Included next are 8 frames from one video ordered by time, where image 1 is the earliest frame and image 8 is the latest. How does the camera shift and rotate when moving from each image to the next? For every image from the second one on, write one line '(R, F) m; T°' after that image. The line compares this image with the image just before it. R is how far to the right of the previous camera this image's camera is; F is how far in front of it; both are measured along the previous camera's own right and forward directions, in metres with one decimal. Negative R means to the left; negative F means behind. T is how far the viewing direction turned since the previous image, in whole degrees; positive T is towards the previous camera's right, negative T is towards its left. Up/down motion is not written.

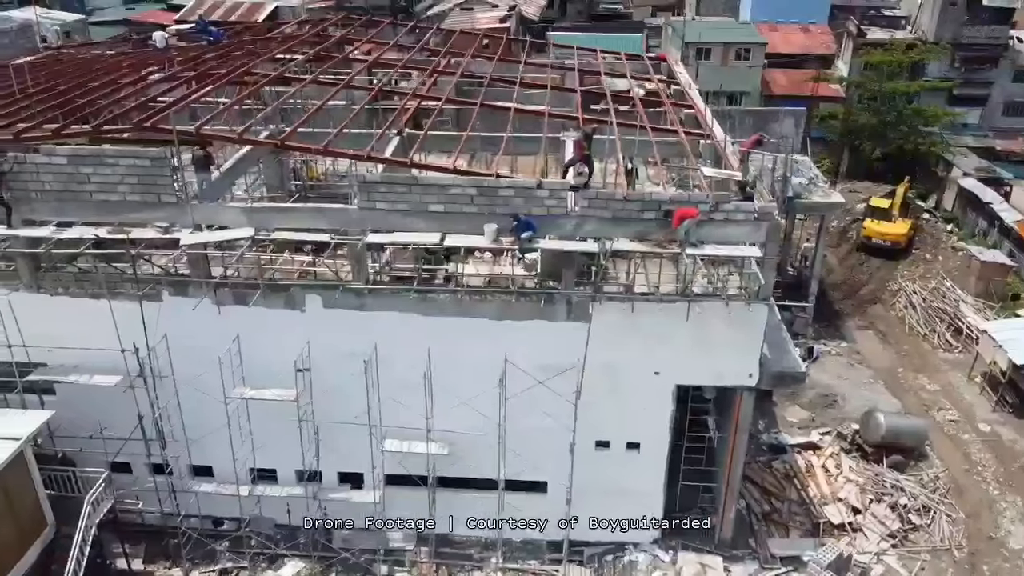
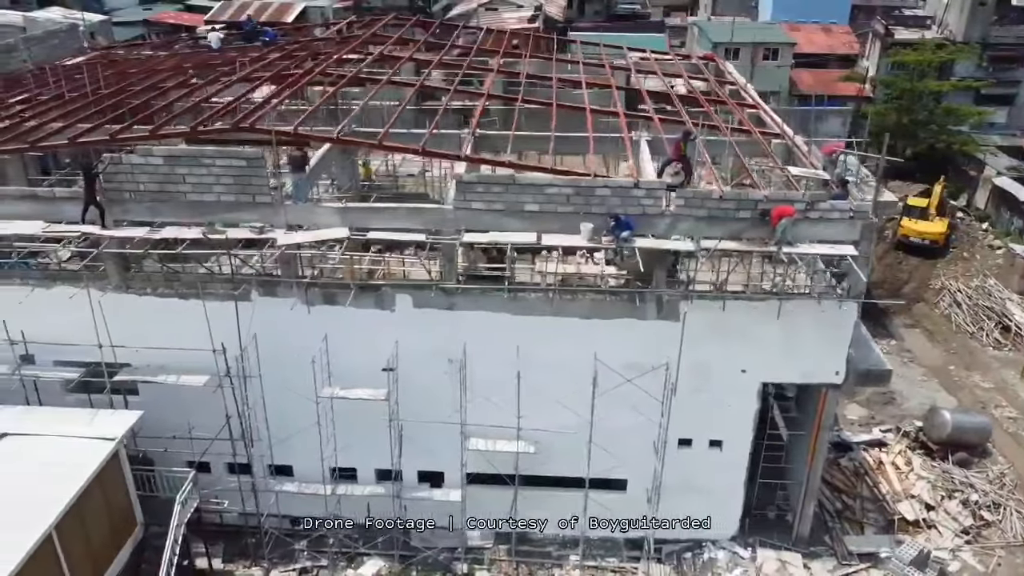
(-1.2, -0.1) m; 0°
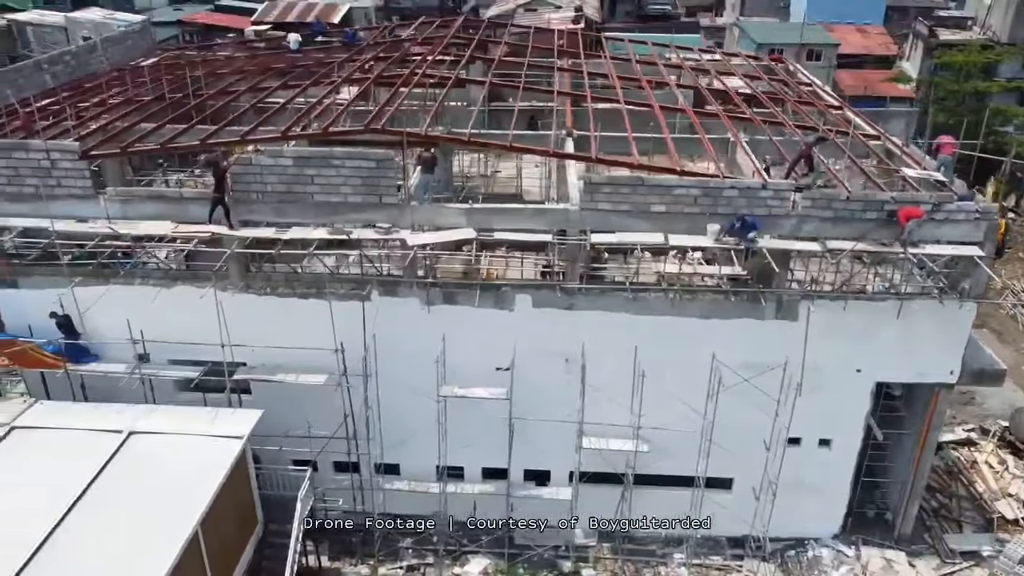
(-1.5, -0.1) m; 0°
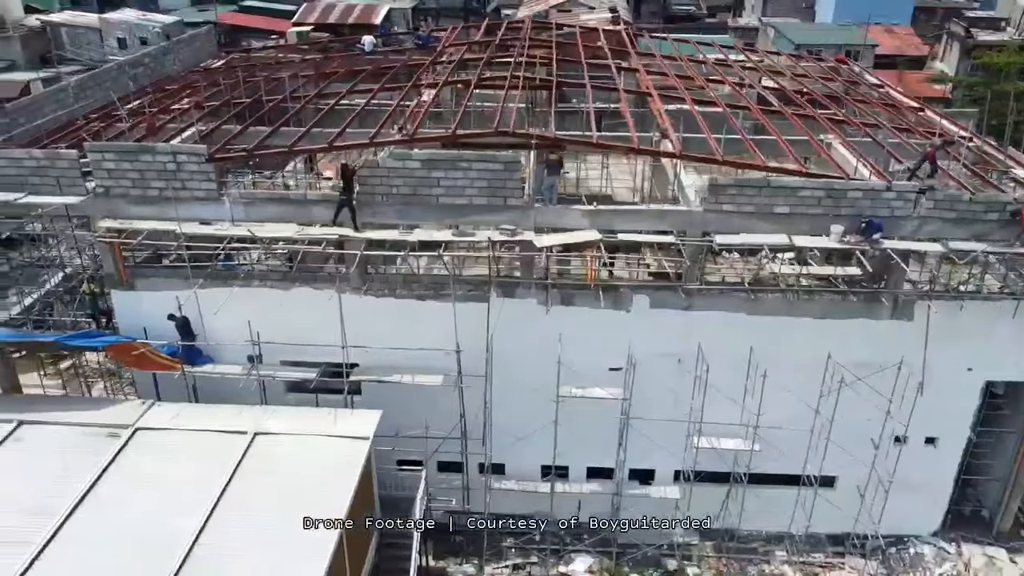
(-1.6, -0.1) m; 0°
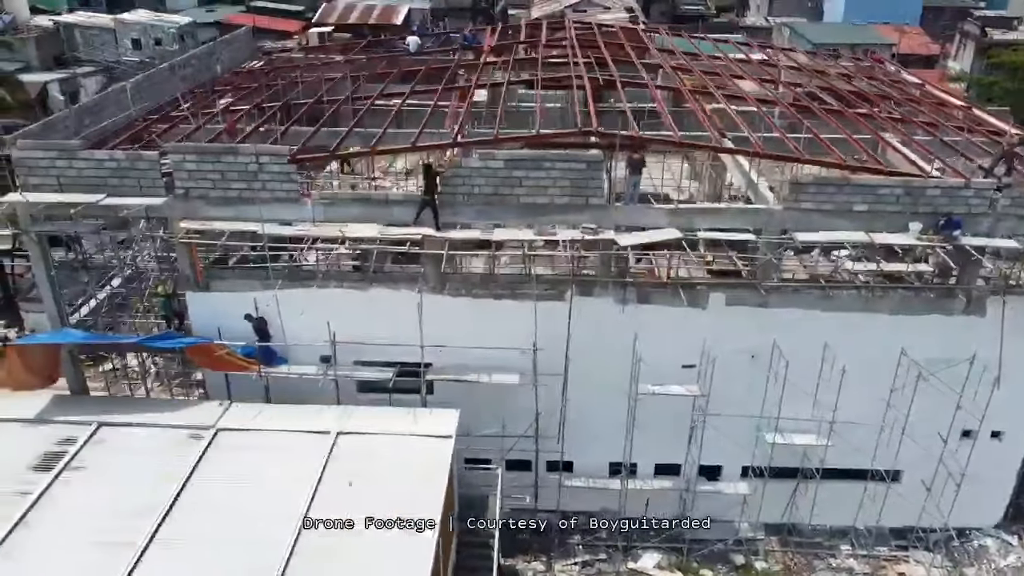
(-1.2, -0.1) m; +1°
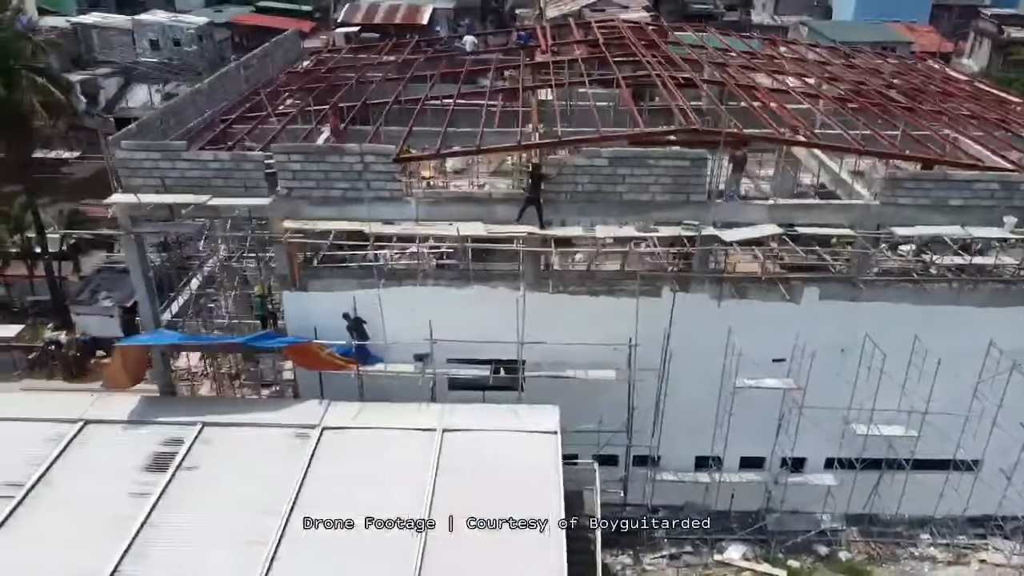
(-1.5, -0.1) m; +1°
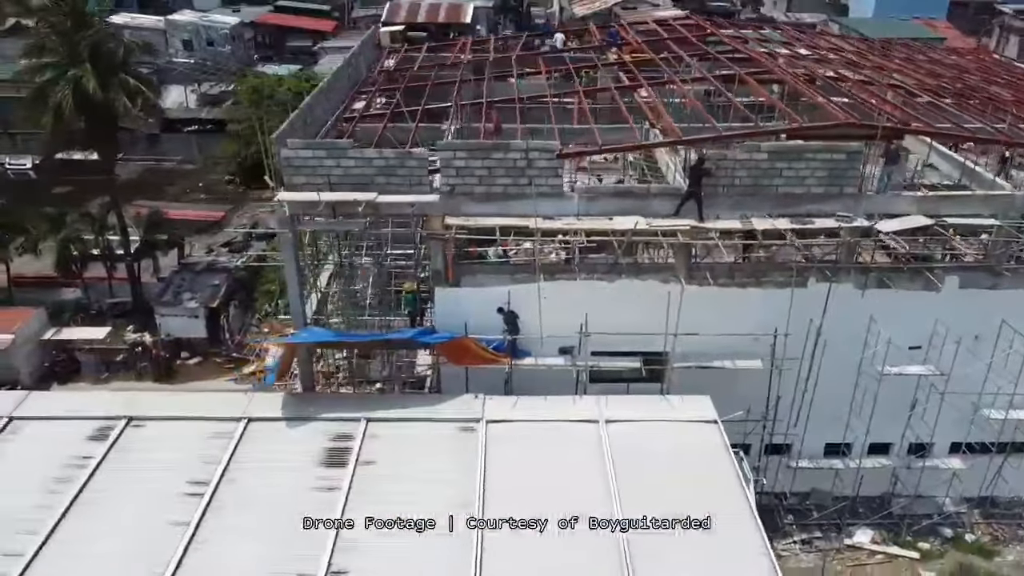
(-2.3, -0.1) m; +2°
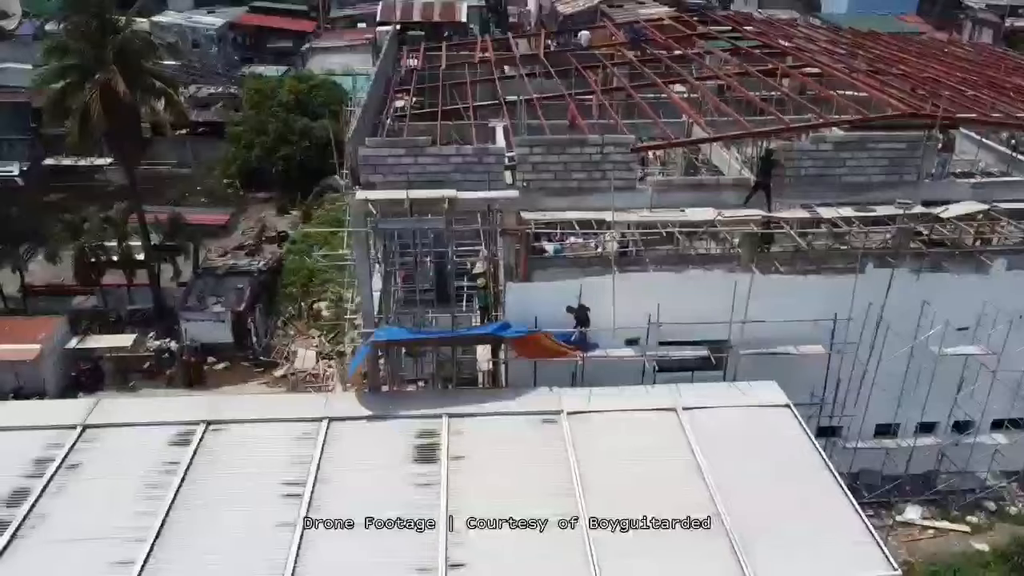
(-1.6, -0.1) m; +3°
